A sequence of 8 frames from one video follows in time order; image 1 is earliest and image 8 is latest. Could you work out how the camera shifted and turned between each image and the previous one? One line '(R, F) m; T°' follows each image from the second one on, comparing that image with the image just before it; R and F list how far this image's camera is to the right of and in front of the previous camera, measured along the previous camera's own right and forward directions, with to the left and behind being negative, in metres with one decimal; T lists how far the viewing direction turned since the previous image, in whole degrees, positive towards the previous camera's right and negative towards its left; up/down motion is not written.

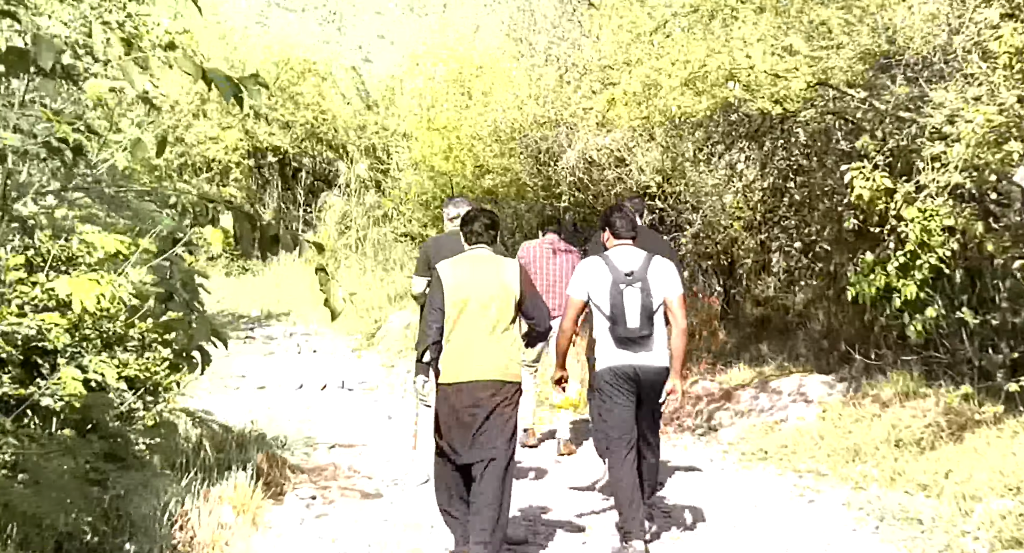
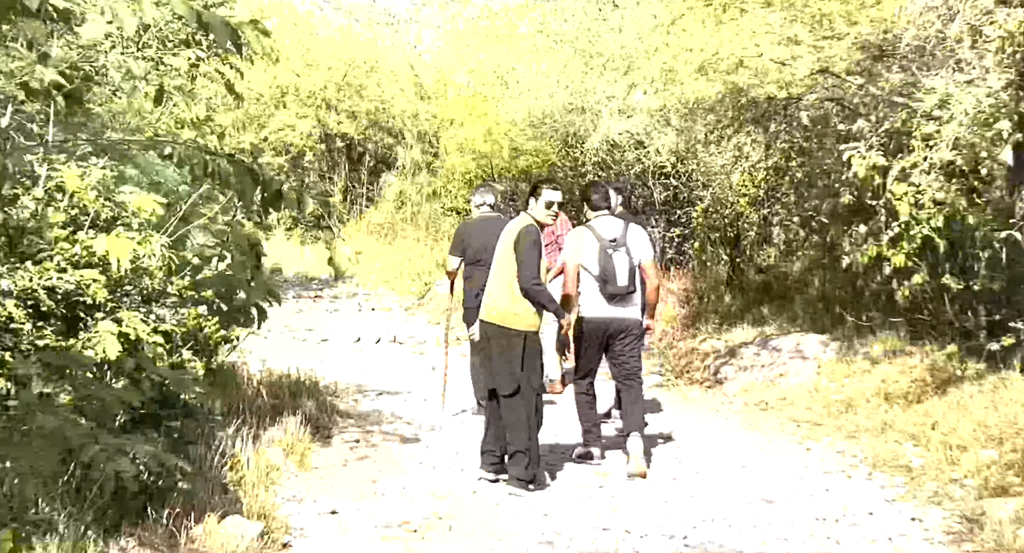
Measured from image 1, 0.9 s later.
(-0.2, -1.2) m; -2°
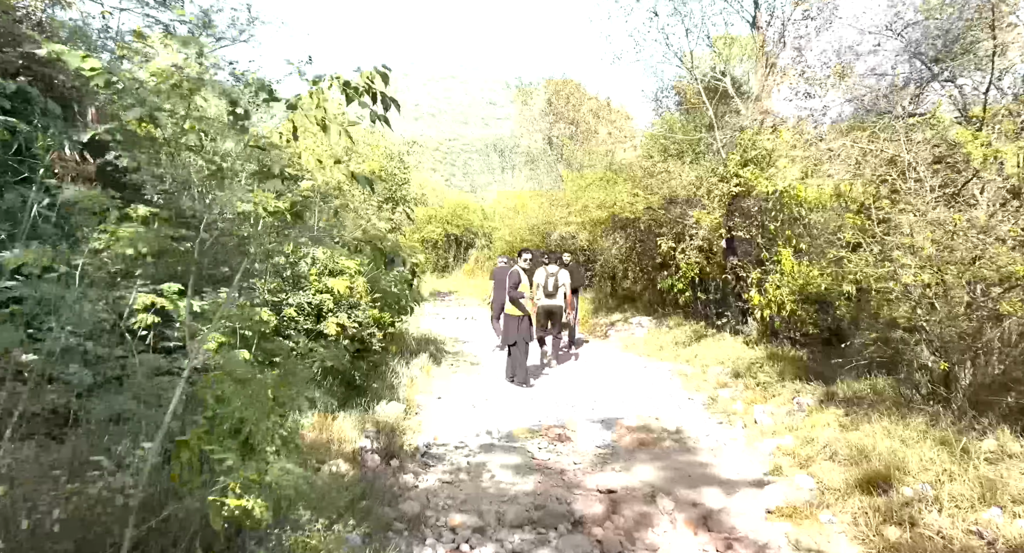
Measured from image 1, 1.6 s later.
(+0.4, +1.5) m; -2°
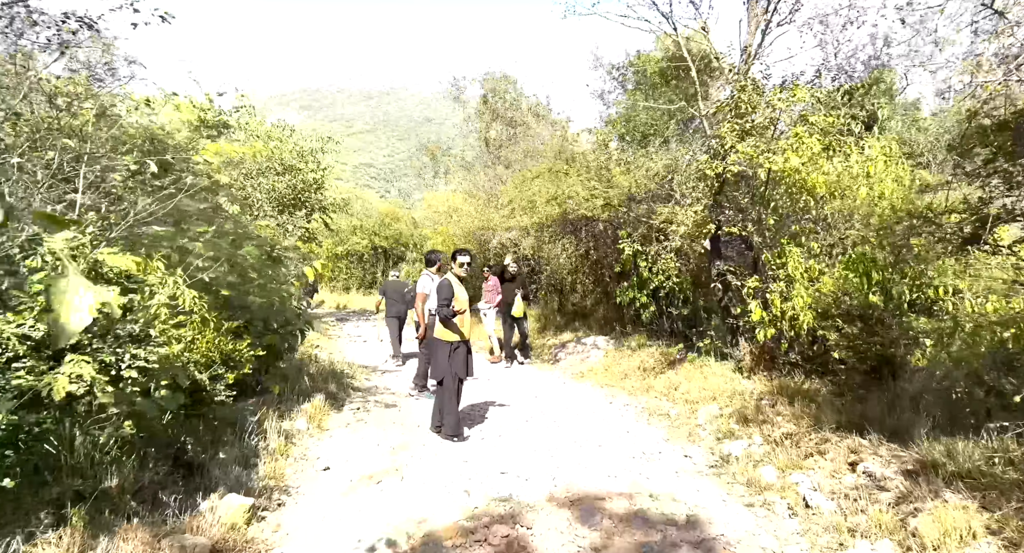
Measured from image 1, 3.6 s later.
(+0.1, +2.5) m; +6°
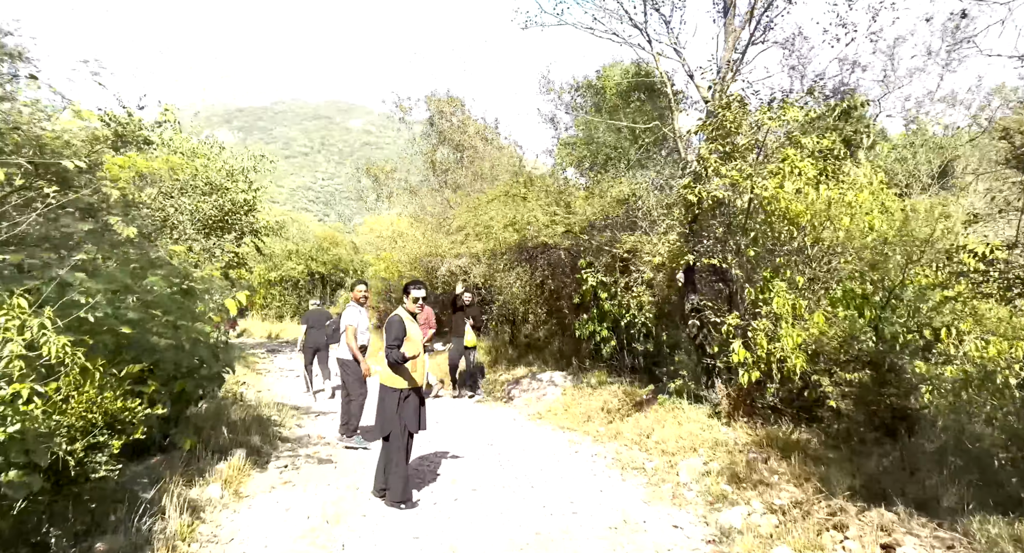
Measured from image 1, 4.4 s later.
(-0.2, +0.9) m; +5°
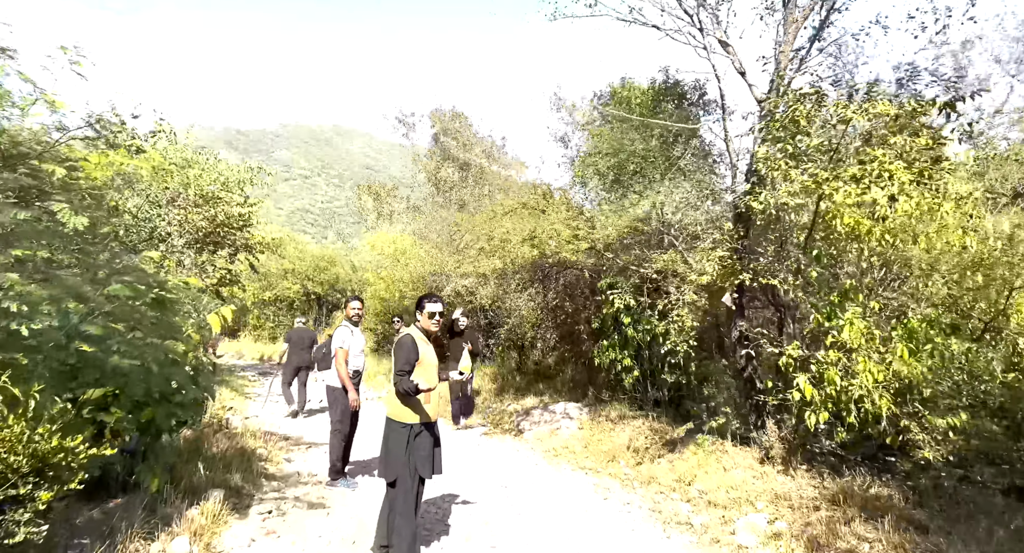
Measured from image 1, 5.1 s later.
(-0.3, +0.9) m; 0°
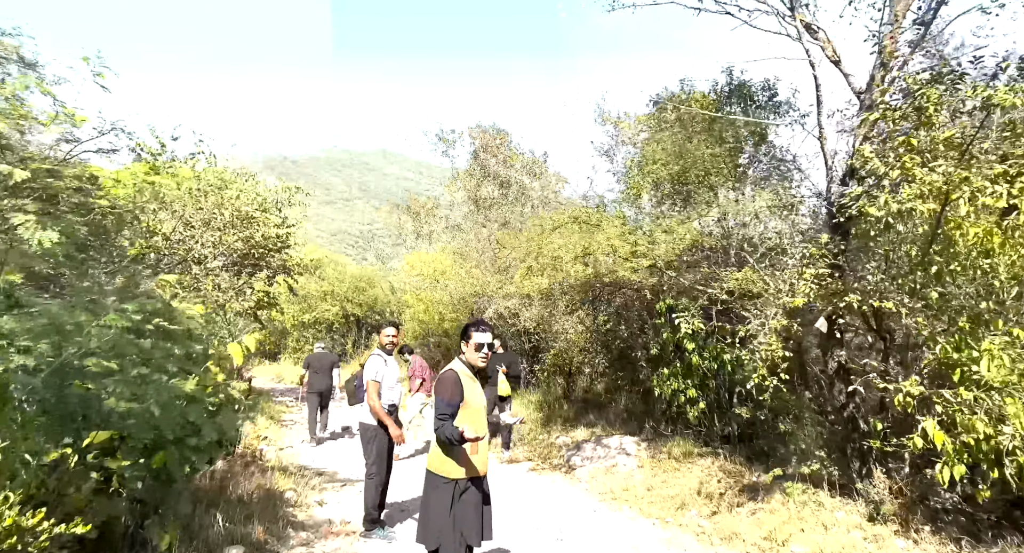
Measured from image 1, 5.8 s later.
(-0.2, +0.8) m; -4°
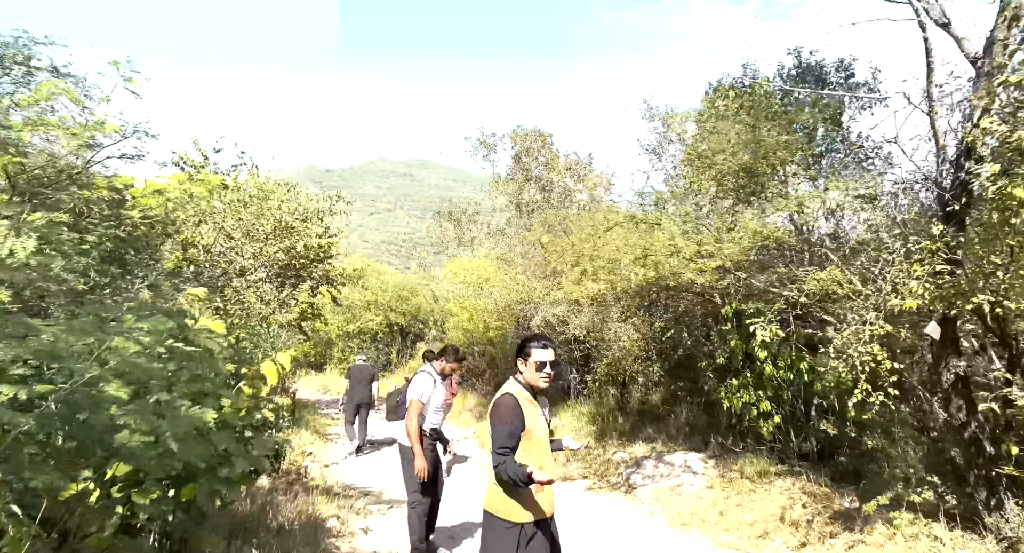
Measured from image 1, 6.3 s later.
(-0.1, +0.6) m; -4°
